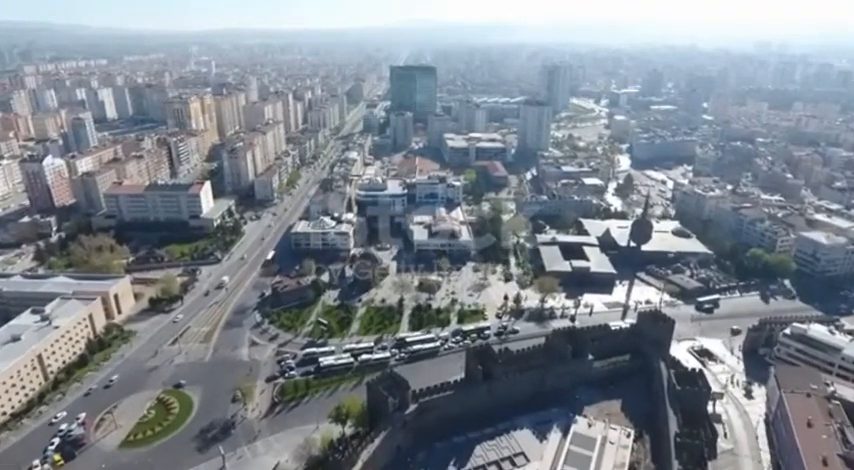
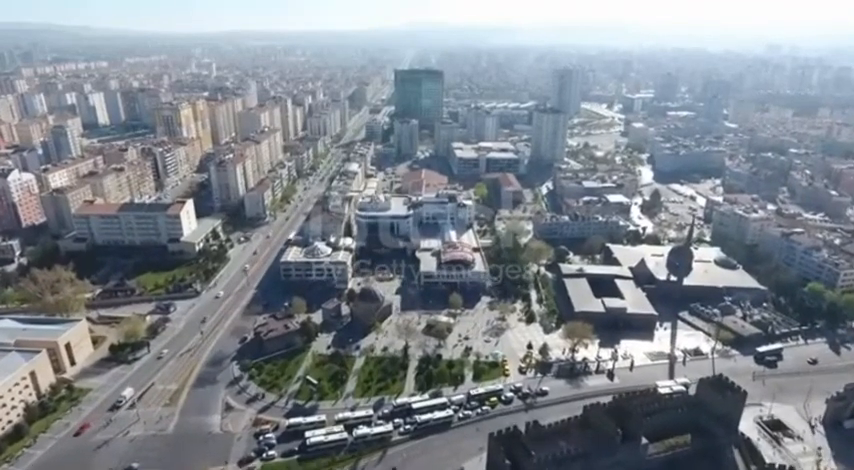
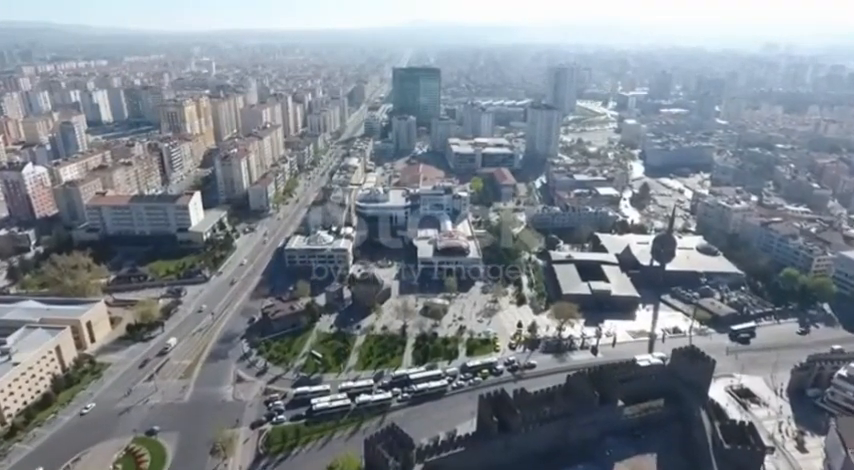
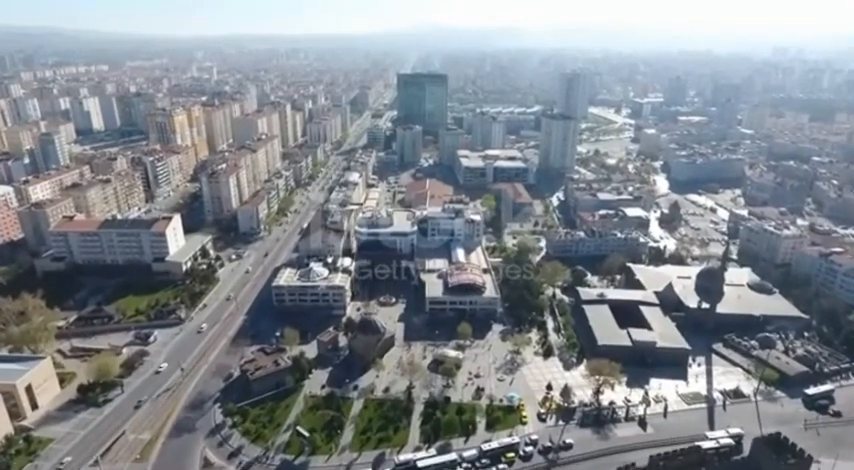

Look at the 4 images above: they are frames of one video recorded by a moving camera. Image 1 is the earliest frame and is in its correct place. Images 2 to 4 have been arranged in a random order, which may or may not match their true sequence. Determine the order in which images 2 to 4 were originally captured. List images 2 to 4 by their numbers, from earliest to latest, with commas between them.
3, 2, 4
